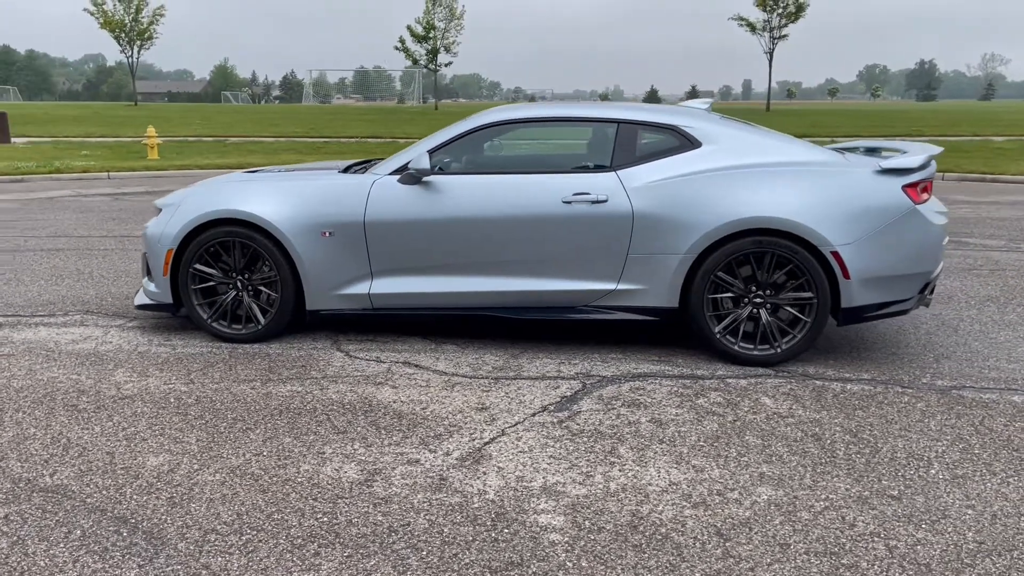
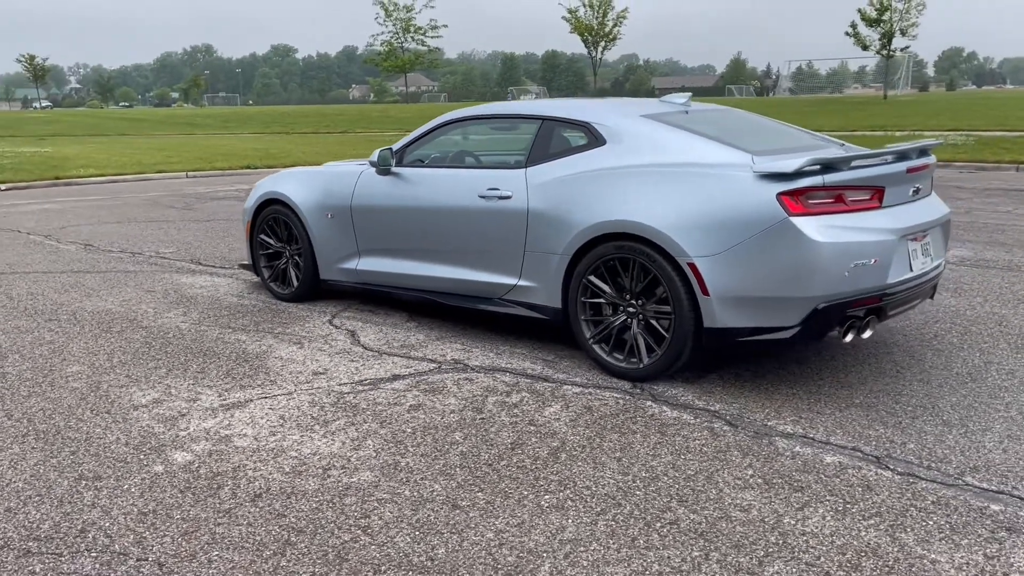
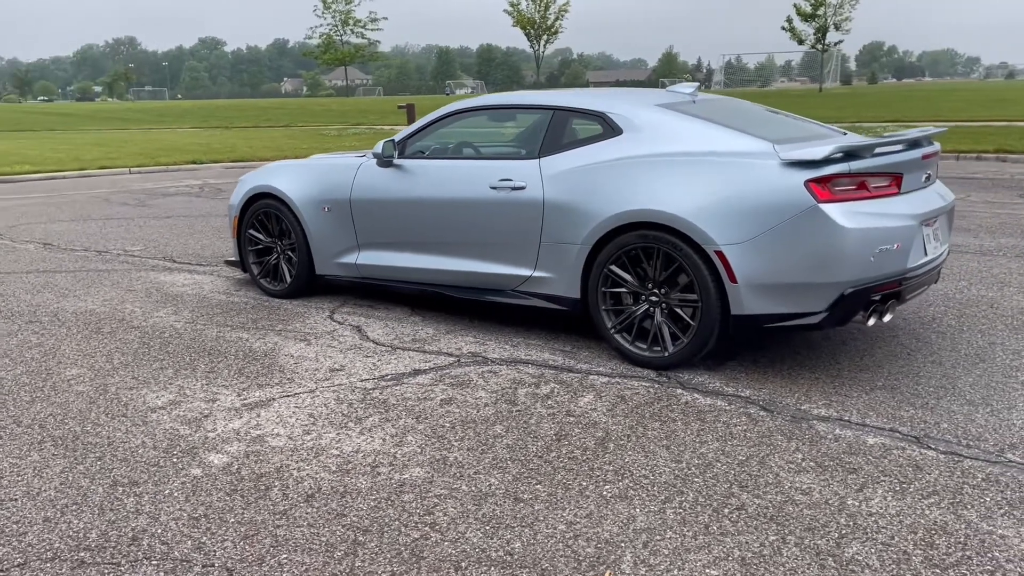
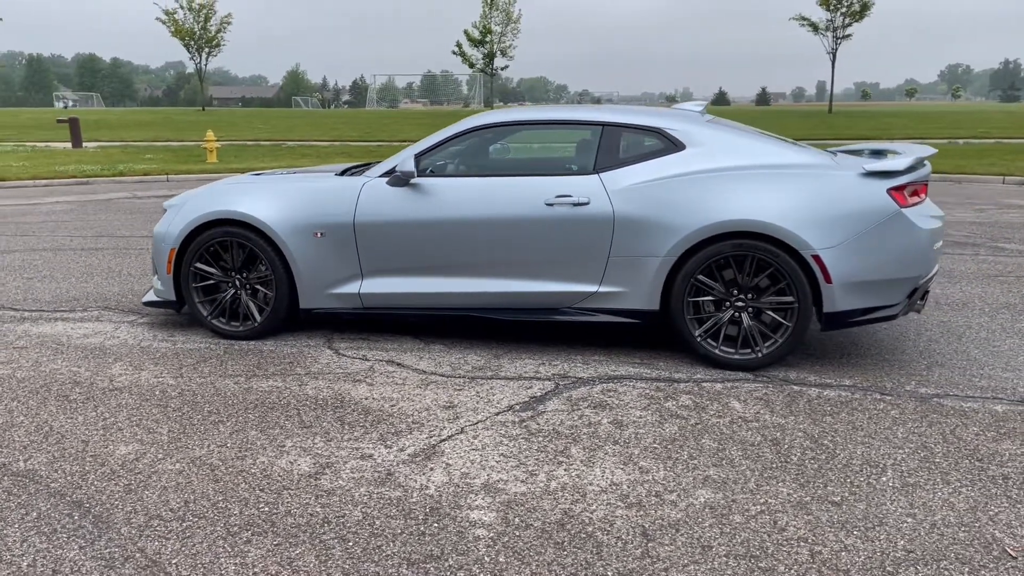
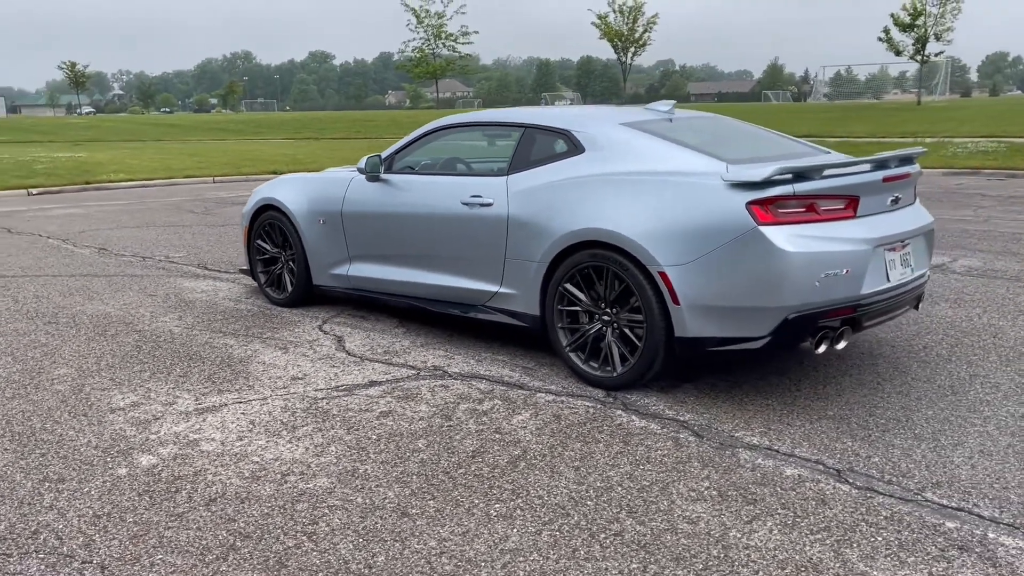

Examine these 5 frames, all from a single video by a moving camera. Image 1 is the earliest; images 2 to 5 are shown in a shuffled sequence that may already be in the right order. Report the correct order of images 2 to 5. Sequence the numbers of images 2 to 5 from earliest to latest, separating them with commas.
4, 3, 2, 5
